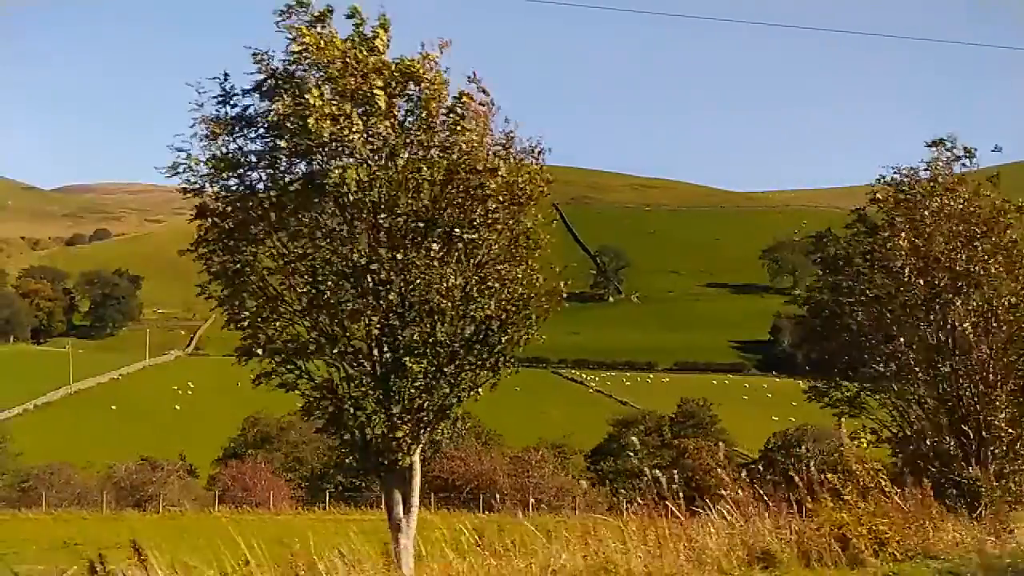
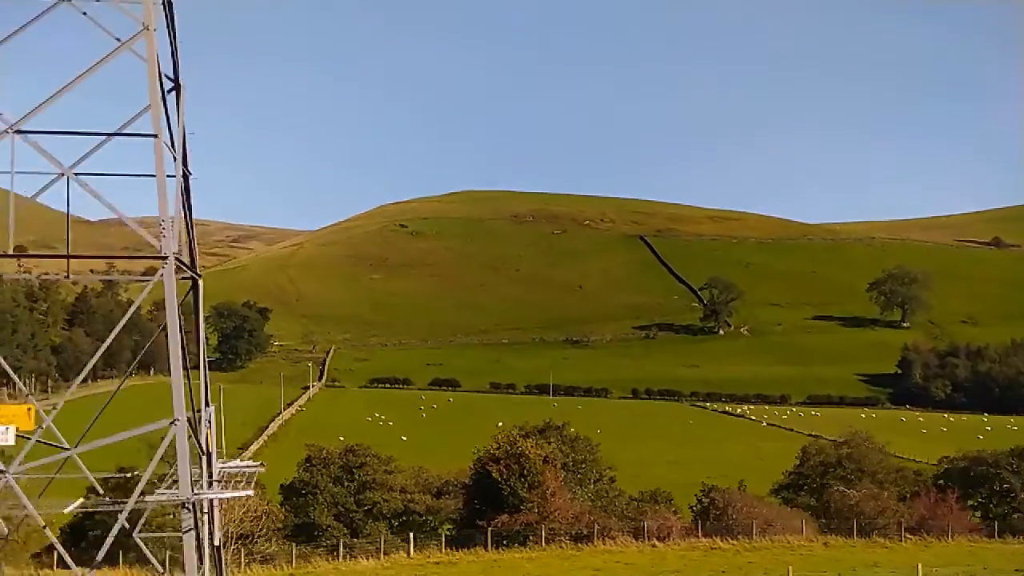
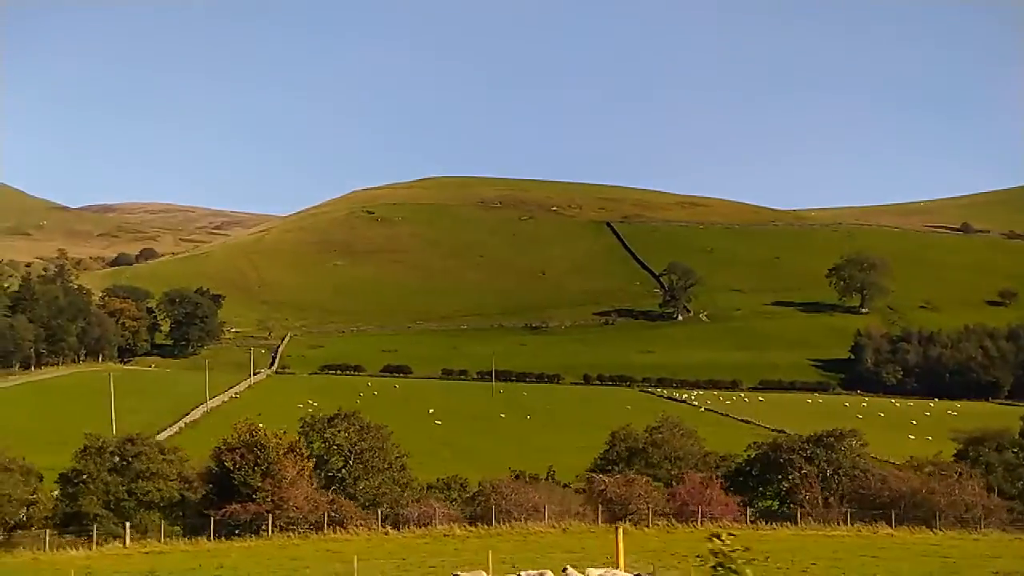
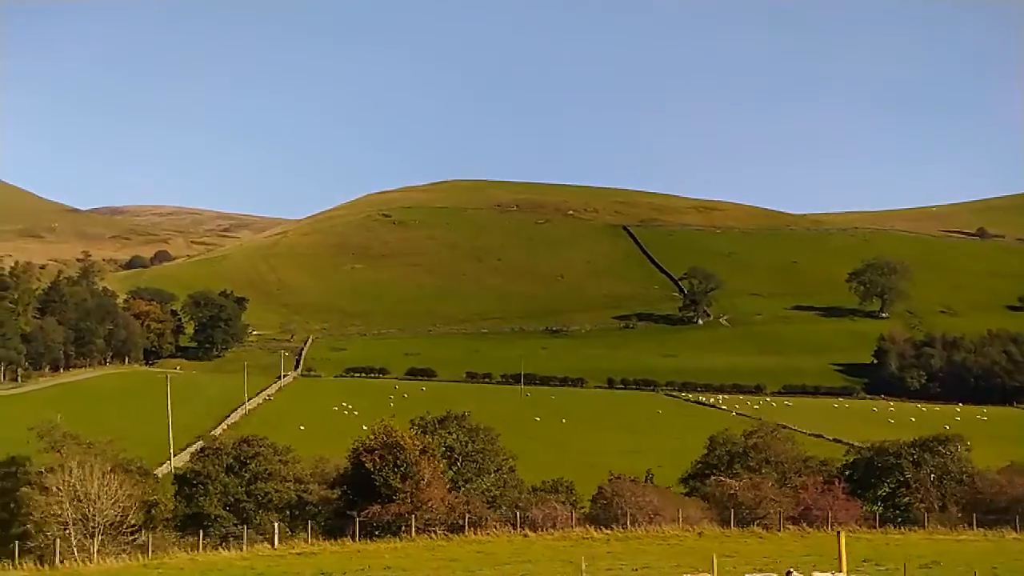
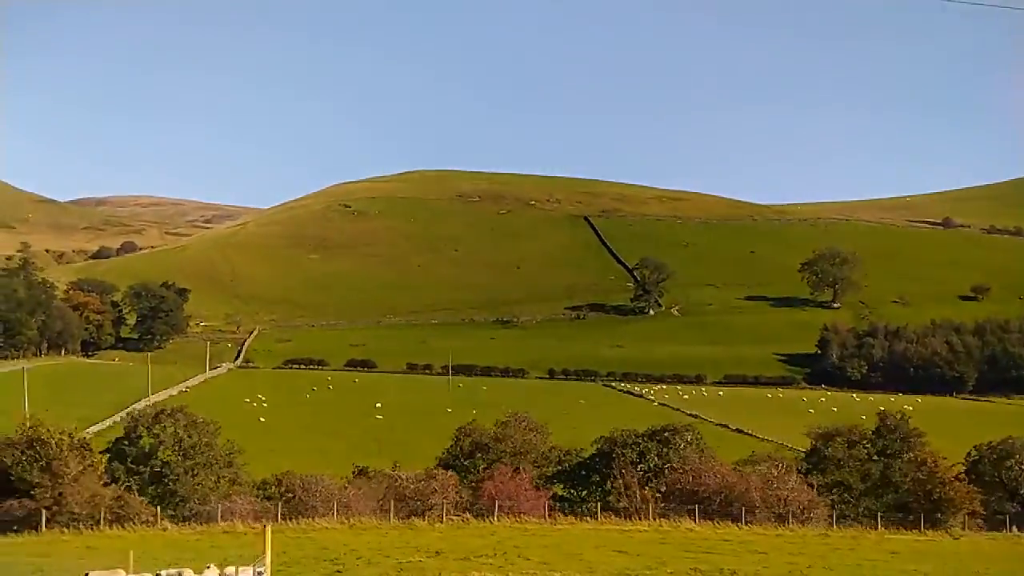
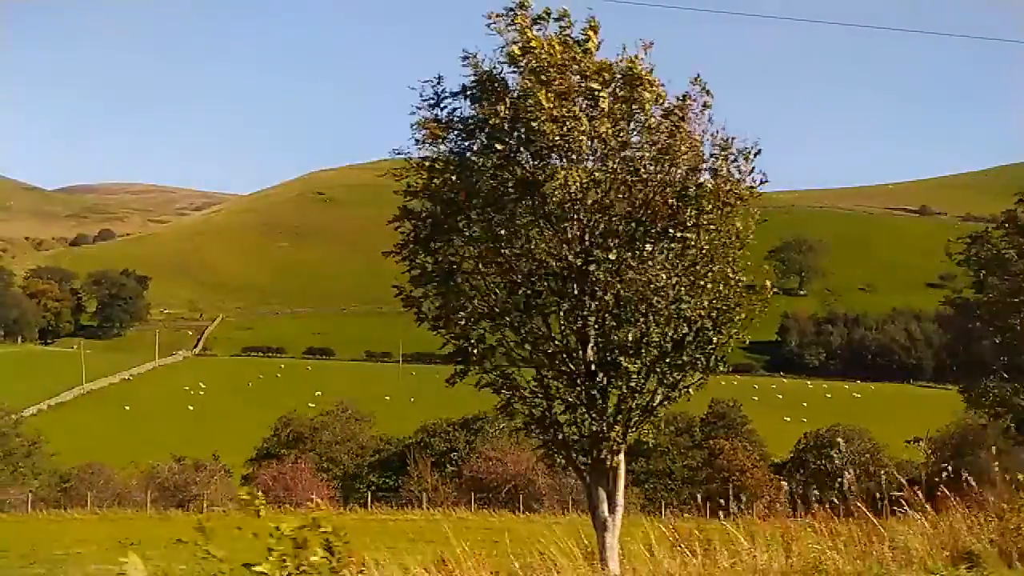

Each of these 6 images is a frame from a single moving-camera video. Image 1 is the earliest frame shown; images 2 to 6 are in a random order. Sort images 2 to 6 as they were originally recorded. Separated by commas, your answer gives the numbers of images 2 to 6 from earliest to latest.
6, 5, 3, 4, 2
